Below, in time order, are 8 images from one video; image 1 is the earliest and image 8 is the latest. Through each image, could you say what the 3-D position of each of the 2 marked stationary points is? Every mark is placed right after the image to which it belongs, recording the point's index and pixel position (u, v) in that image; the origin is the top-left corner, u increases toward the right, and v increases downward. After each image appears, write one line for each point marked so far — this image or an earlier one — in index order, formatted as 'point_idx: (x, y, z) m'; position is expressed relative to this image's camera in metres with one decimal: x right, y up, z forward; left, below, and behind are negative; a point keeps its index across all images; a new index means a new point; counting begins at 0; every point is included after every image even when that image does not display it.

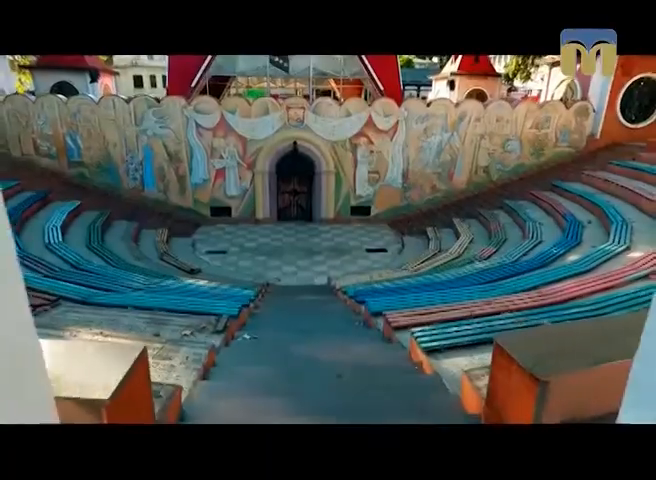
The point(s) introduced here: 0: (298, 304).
0: (-0.7, -1.7, +8.3) m
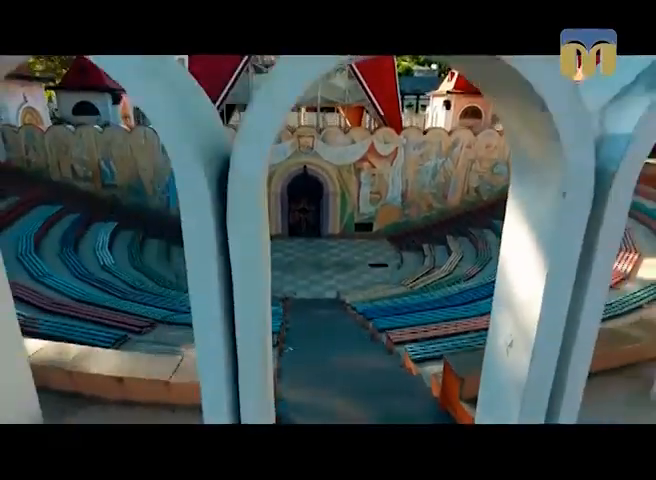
0: (-0.3, -2.1, +8.3) m
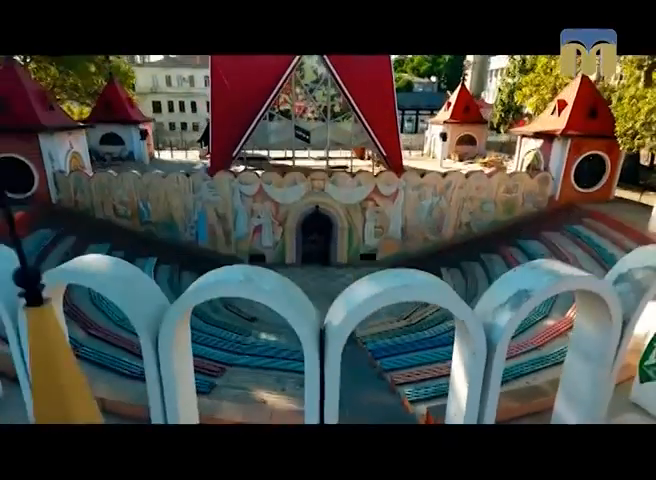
0: (+0.5, -2.8, +8.0) m
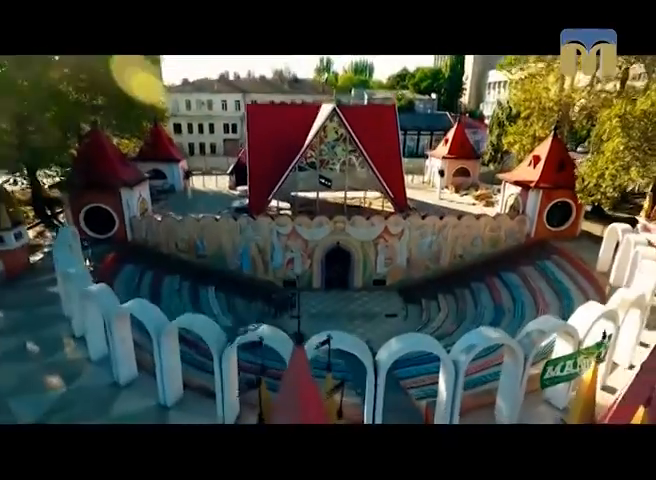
0: (+1.2, -3.3, +7.6) m
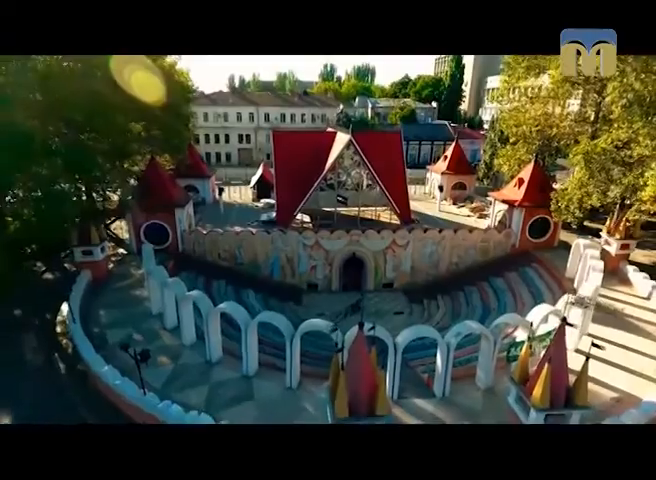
0: (+0.8, -3.6, +7.1) m
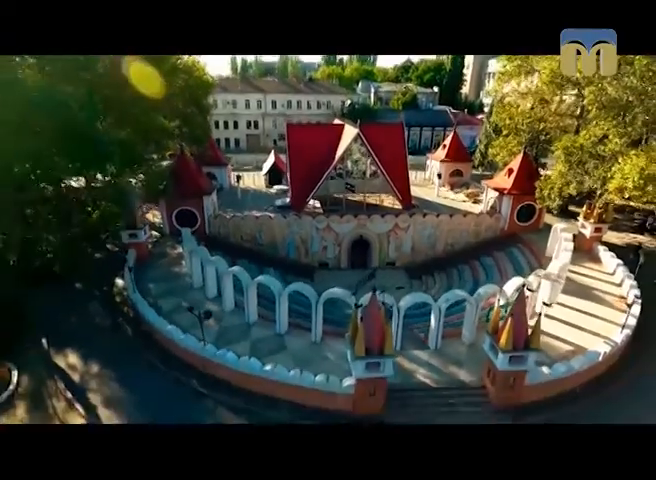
0: (+1.0, -3.1, +7.9) m
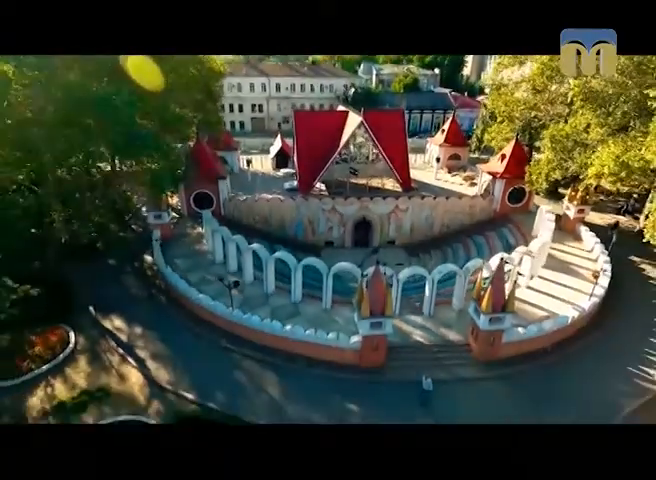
0: (+1.1, -2.6, +8.5) m
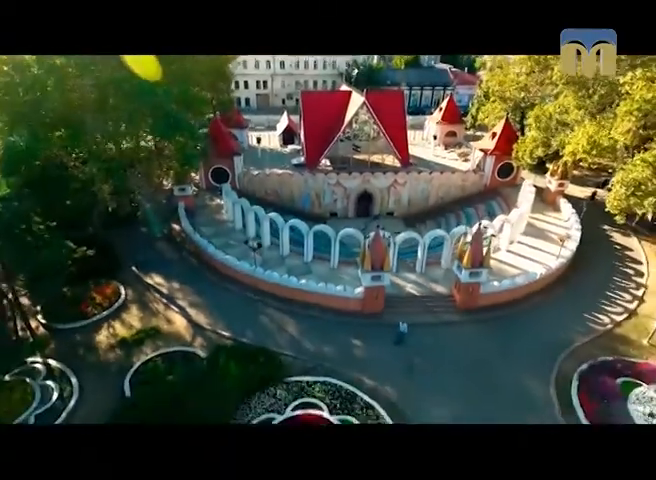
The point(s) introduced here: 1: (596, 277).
0: (+1.1, -1.8, +9.2) m
1: (+5.6, -0.8, +6.4) m
